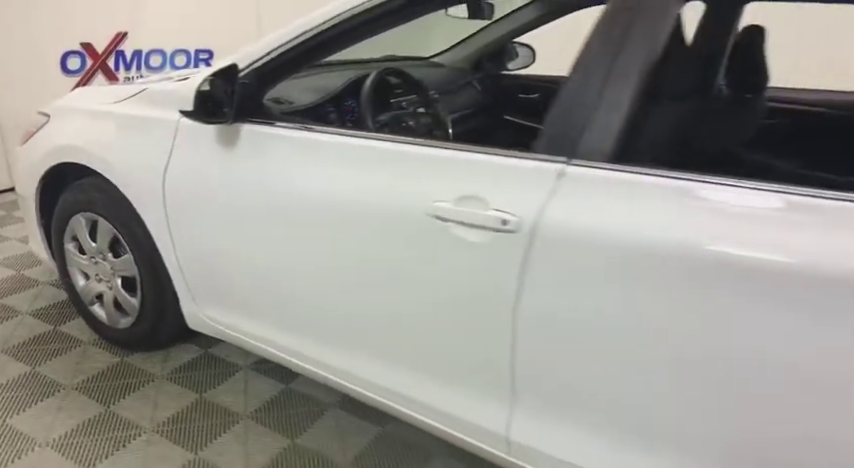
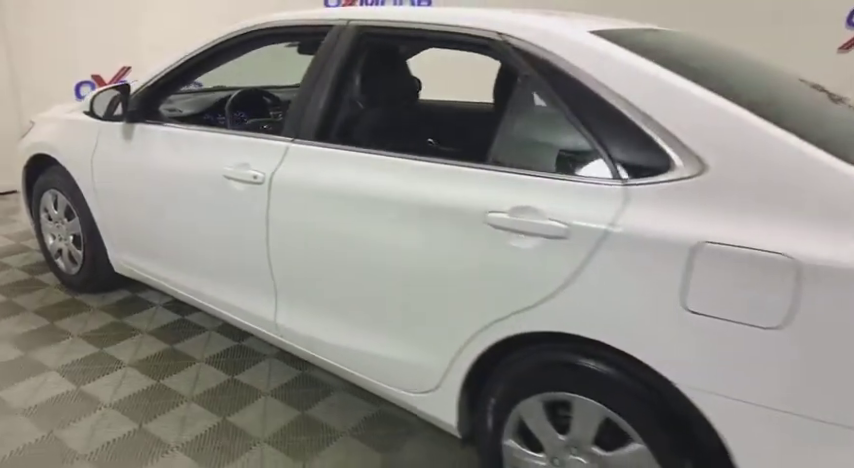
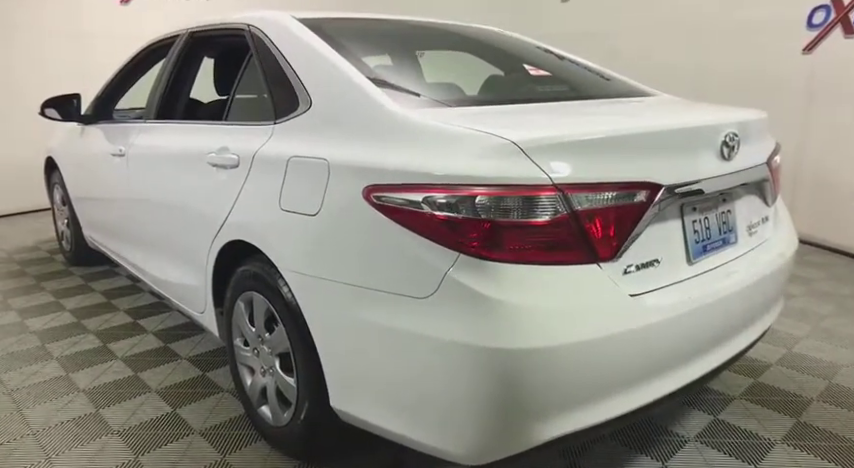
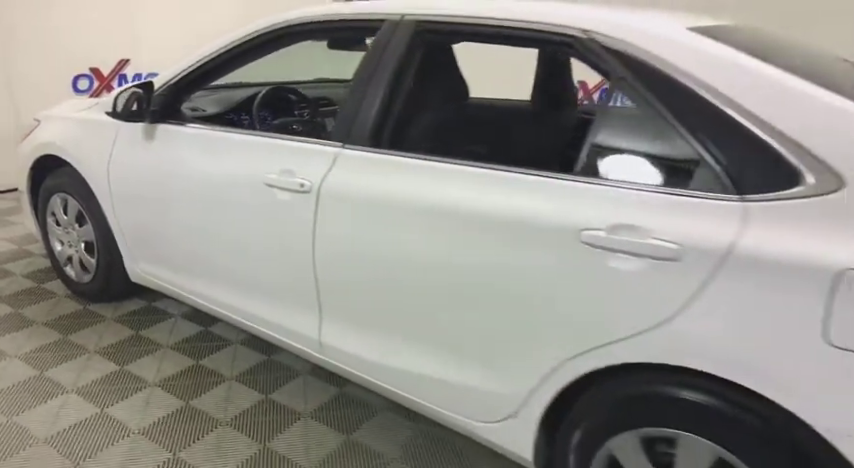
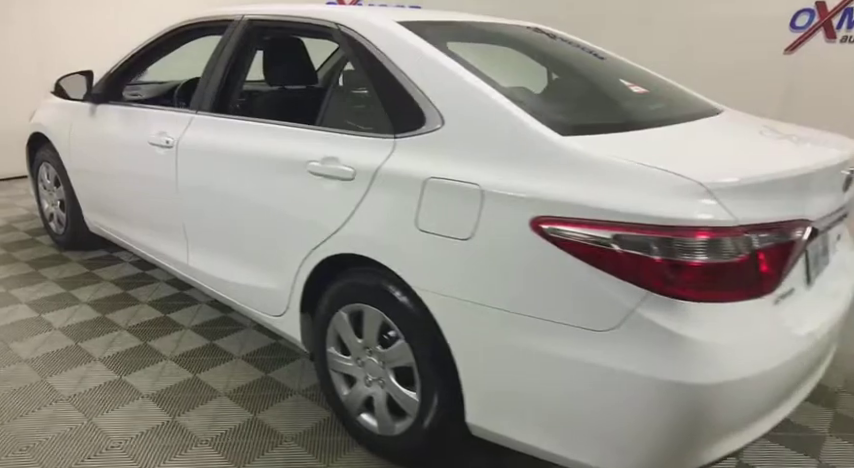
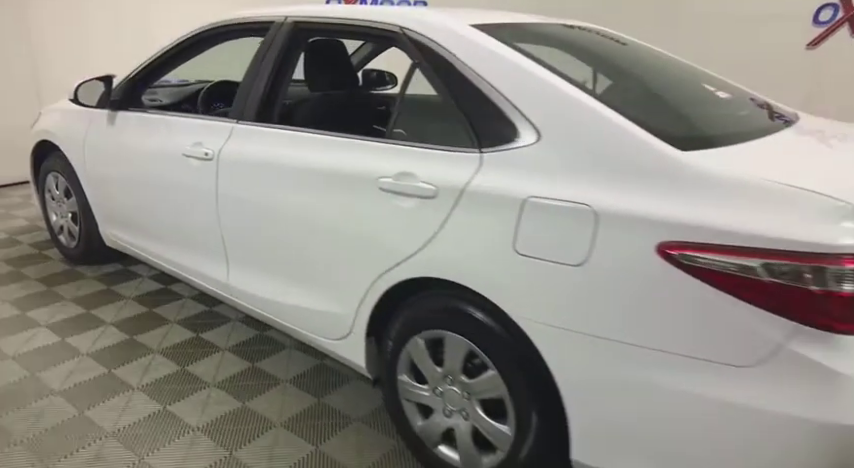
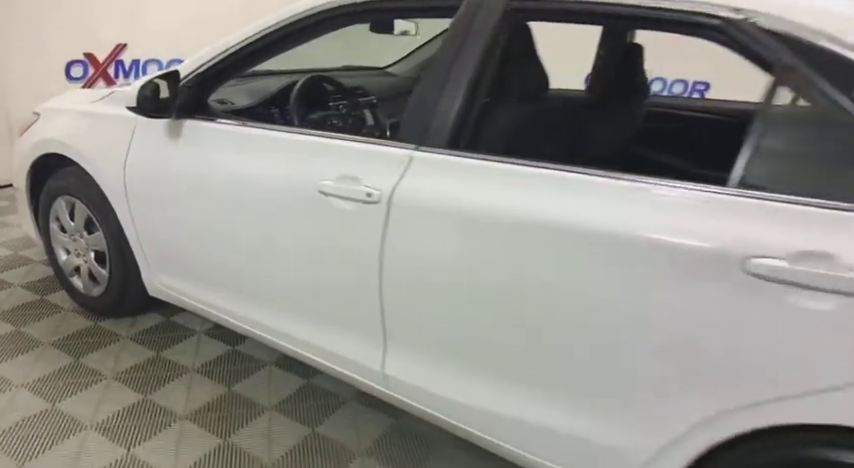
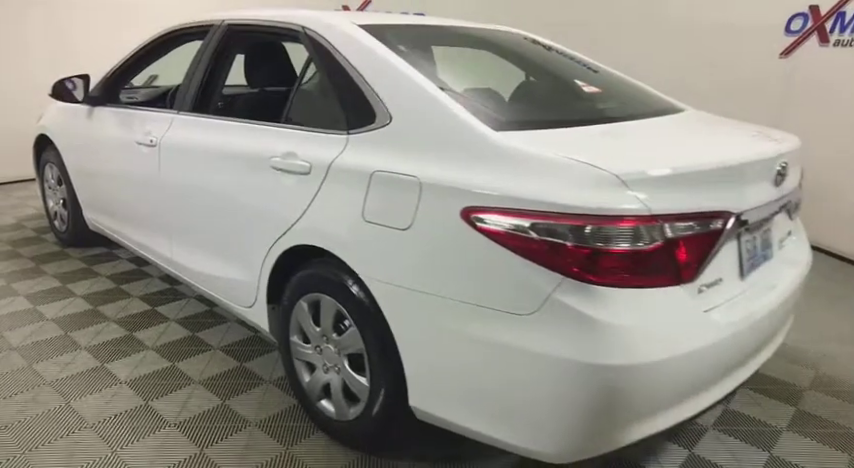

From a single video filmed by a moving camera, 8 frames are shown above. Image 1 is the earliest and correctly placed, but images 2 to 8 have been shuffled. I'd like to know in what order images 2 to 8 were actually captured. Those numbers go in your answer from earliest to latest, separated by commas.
7, 4, 2, 6, 5, 8, 3
